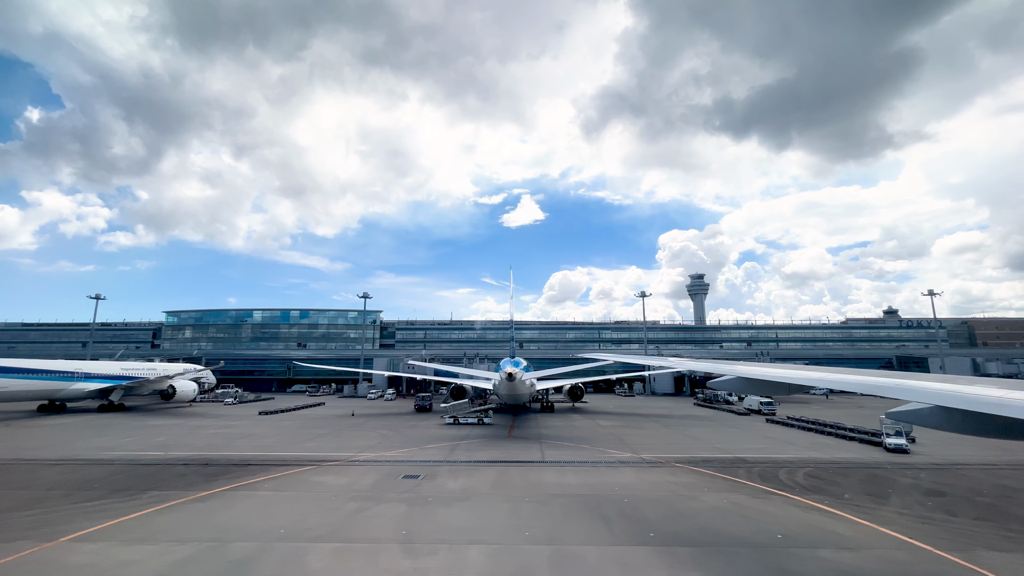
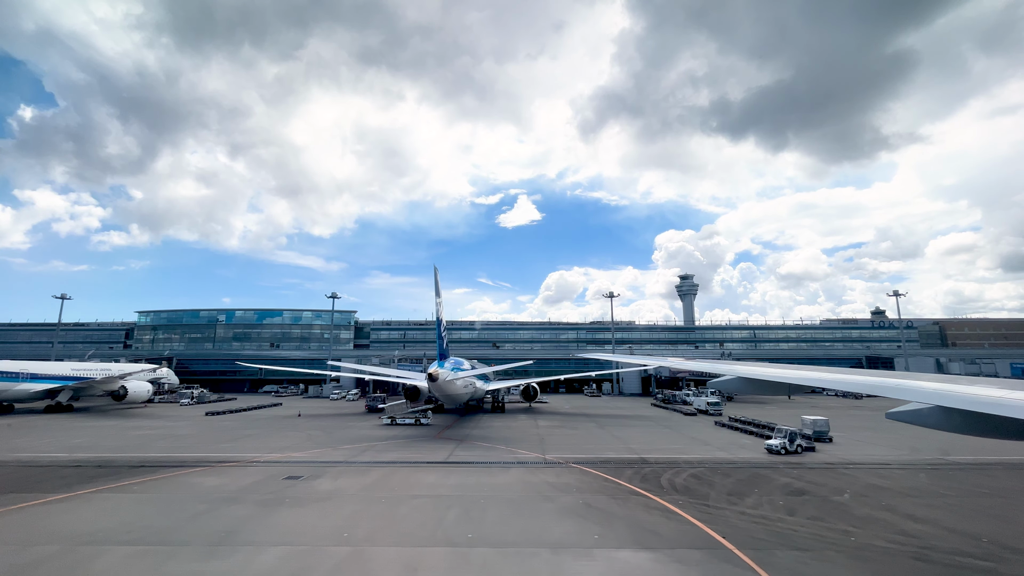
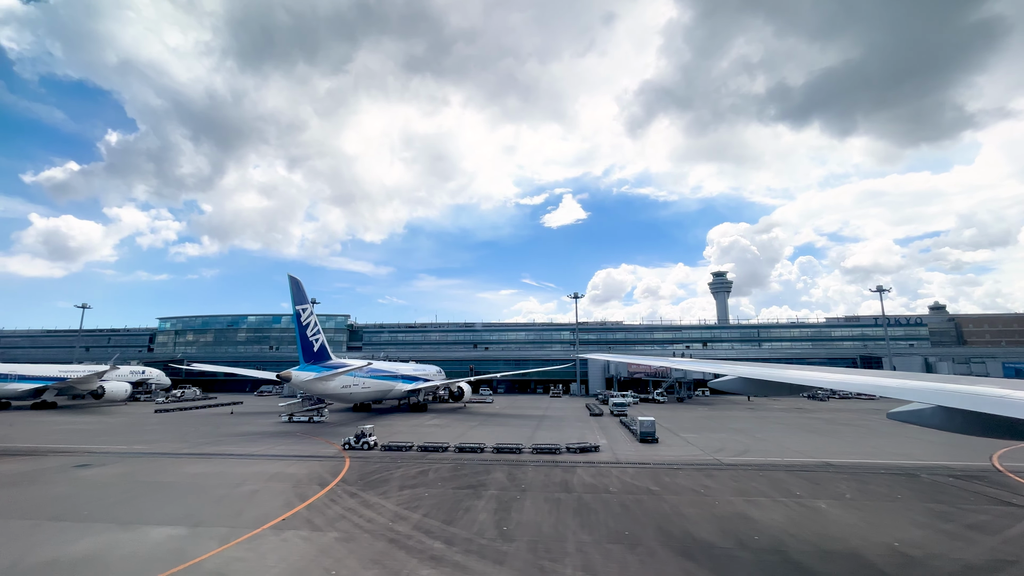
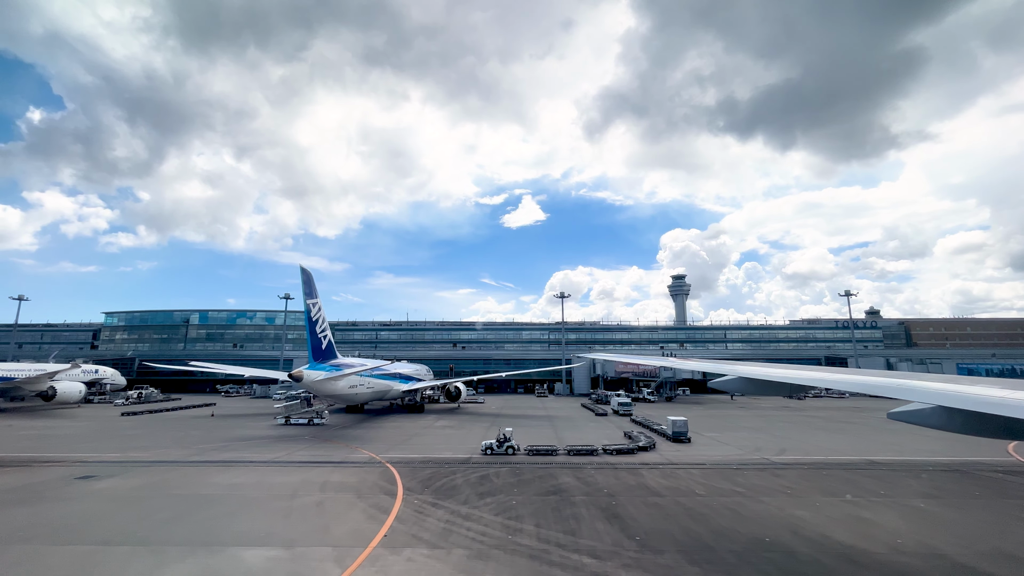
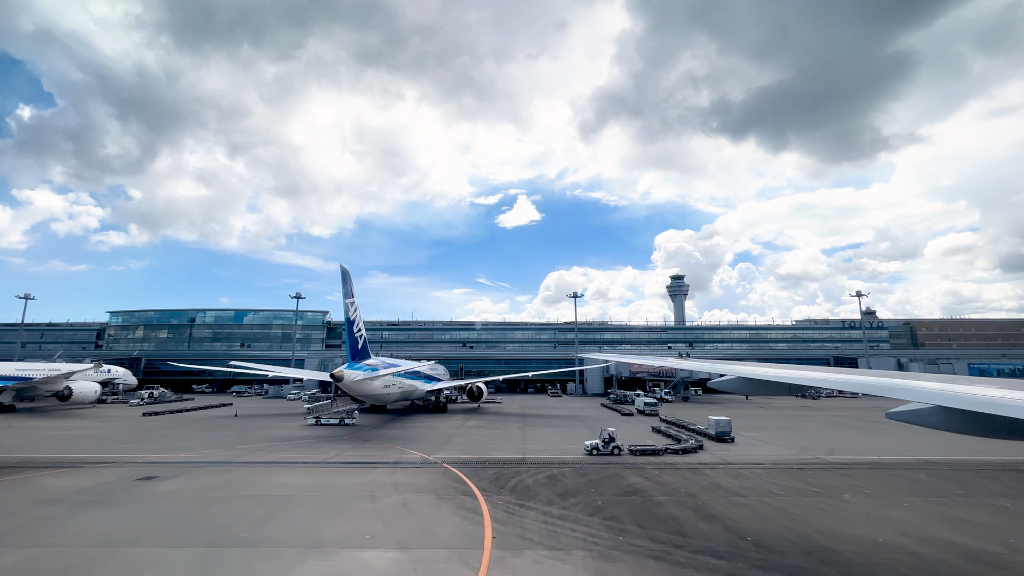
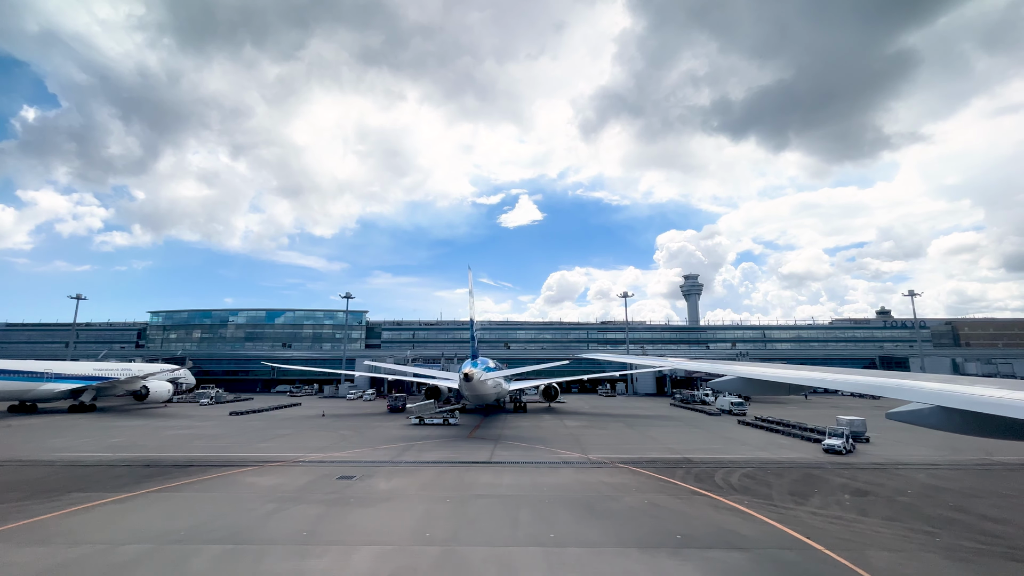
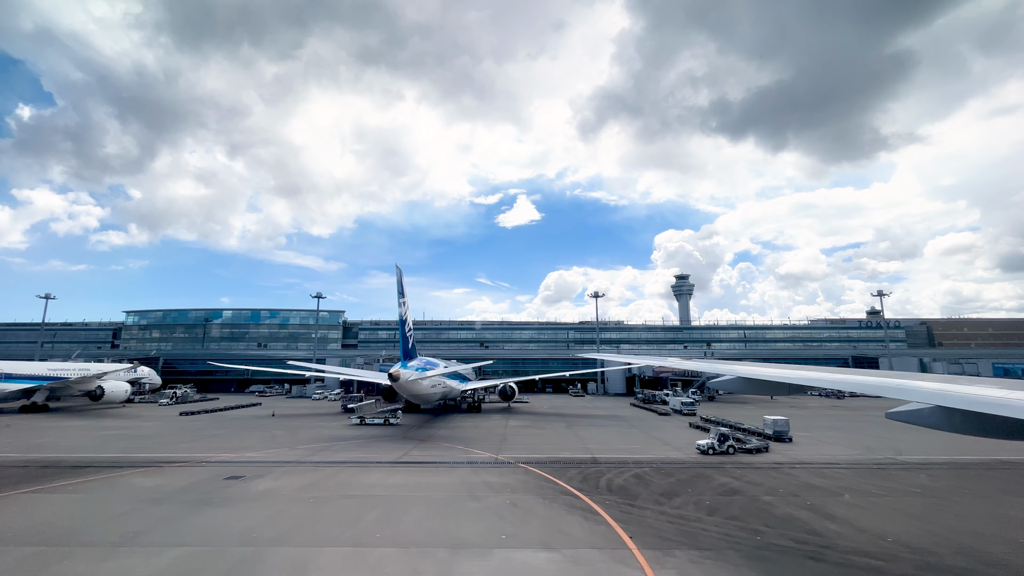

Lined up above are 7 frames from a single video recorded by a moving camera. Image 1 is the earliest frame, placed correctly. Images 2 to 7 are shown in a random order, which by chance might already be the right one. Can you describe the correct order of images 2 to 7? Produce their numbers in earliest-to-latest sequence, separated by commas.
6, 2, 7, 5, 4, 3
